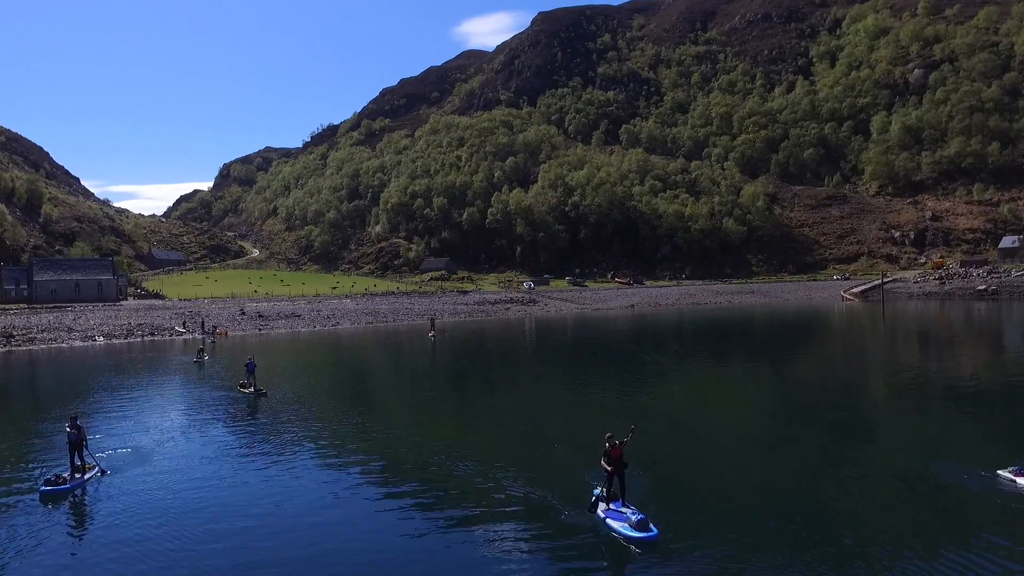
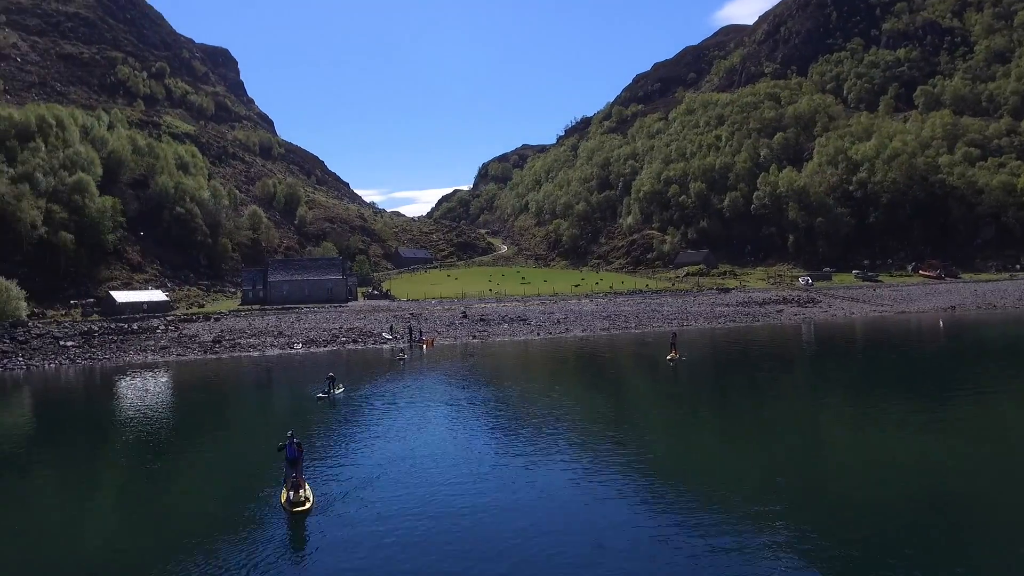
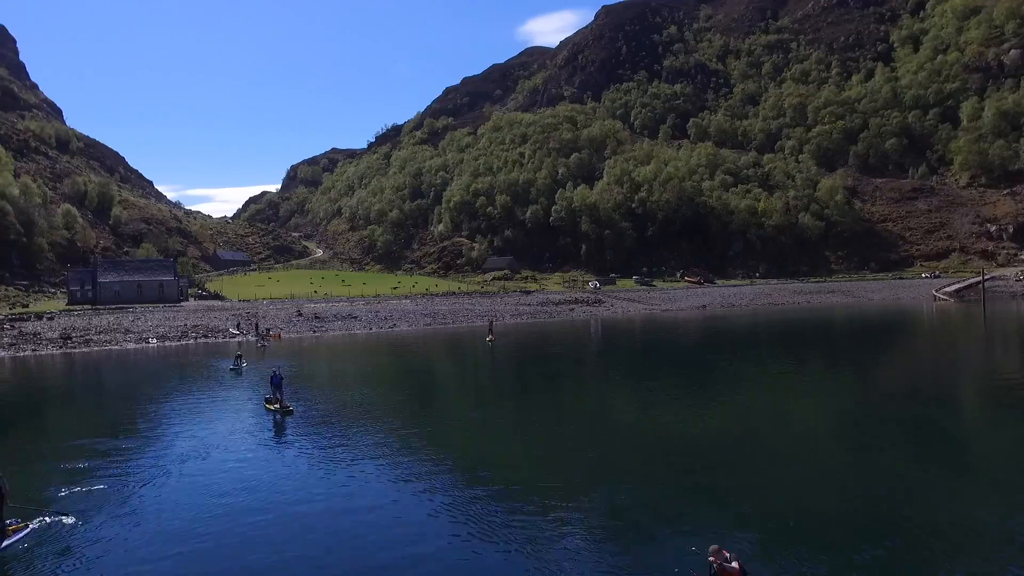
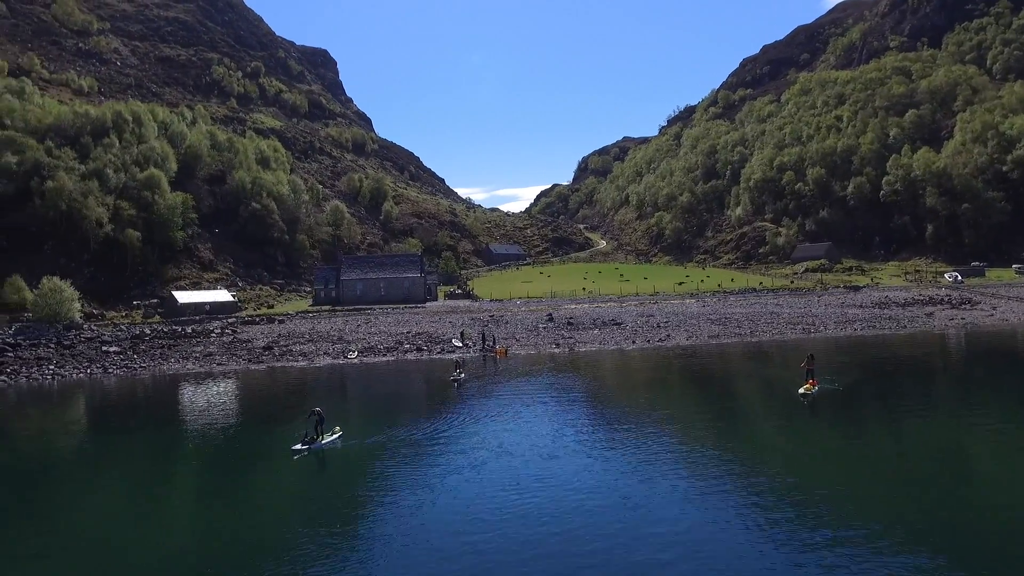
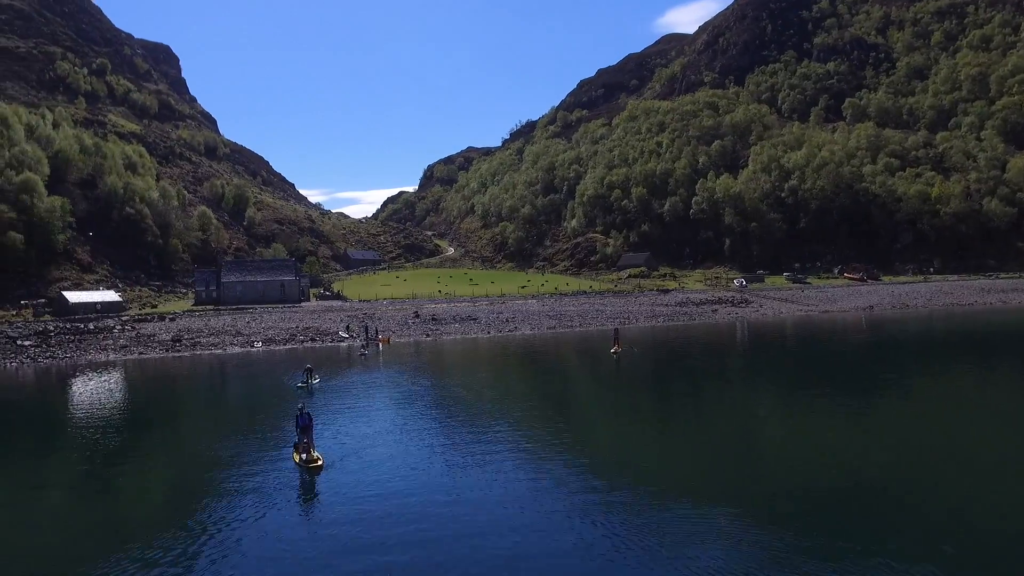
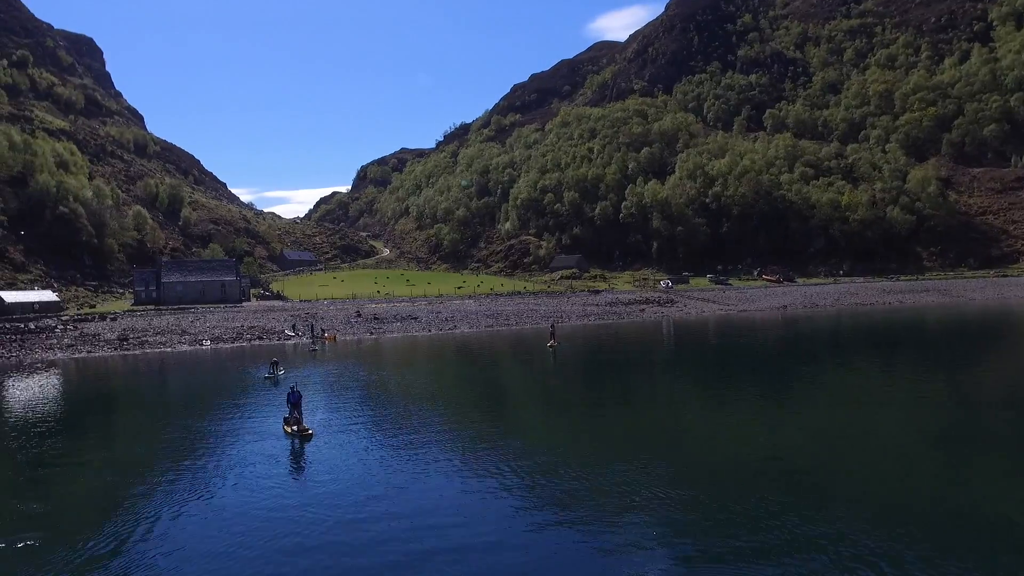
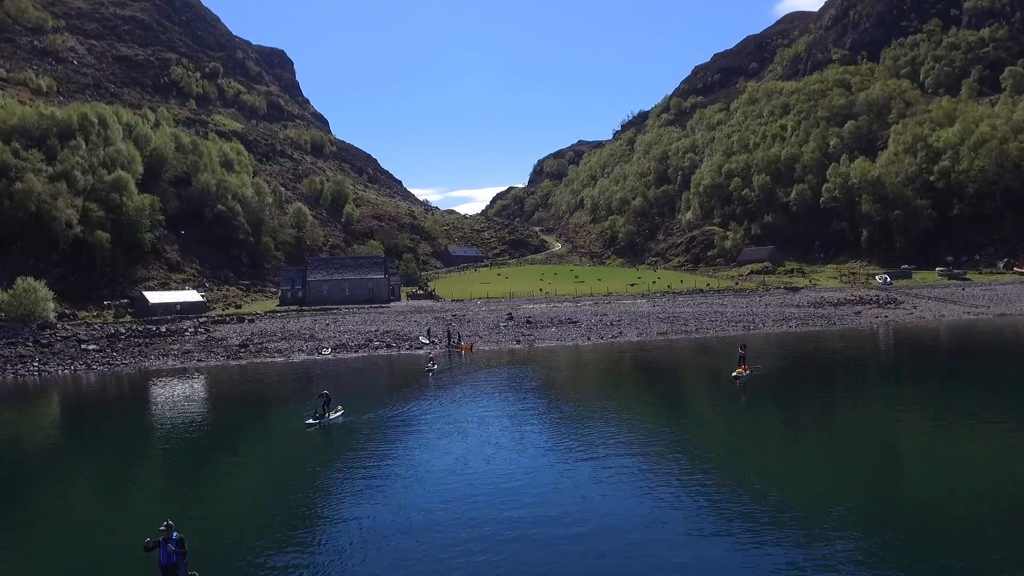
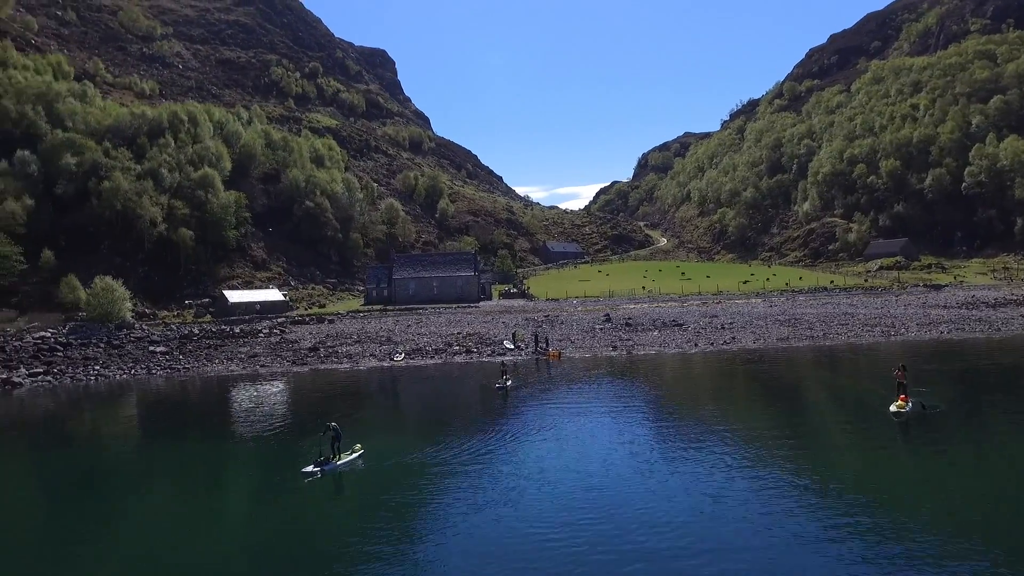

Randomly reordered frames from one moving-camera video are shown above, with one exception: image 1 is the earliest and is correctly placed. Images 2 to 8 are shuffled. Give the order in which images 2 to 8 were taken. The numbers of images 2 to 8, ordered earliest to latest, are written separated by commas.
3, 6, 5, 2, 7, 4, 8
